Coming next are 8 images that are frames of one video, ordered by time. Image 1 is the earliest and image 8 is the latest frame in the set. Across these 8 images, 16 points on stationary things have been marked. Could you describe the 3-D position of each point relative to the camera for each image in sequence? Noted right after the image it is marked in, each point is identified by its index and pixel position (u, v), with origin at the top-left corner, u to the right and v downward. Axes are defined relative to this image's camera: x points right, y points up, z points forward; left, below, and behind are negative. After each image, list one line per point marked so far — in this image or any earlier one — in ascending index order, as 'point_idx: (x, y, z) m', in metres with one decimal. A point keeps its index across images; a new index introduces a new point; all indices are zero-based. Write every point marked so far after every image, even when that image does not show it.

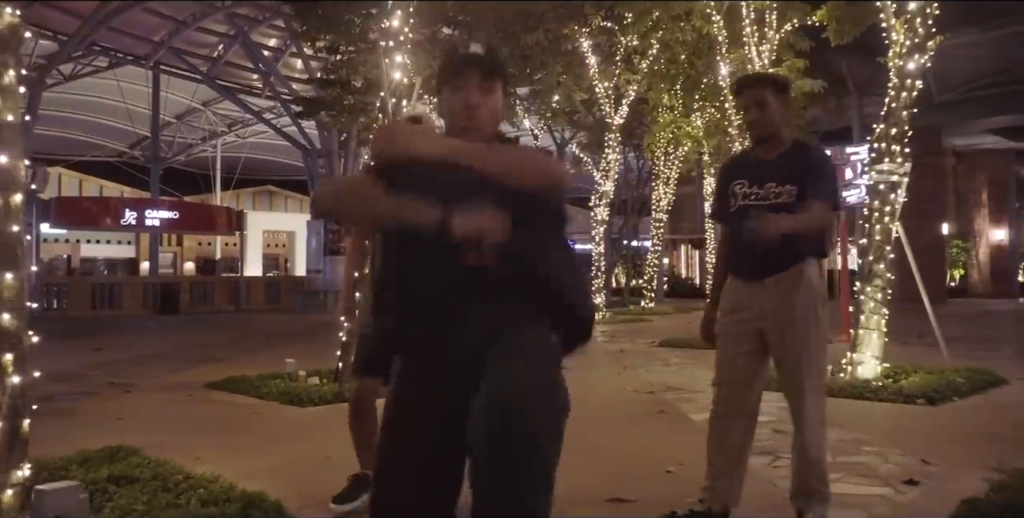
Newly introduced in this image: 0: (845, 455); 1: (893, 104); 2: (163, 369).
0: (+2.2, -1.3, +5.7) m
1: (+4.3, +1.7, +9.7) m
2: (-4.8, -1.5, +11.9) m
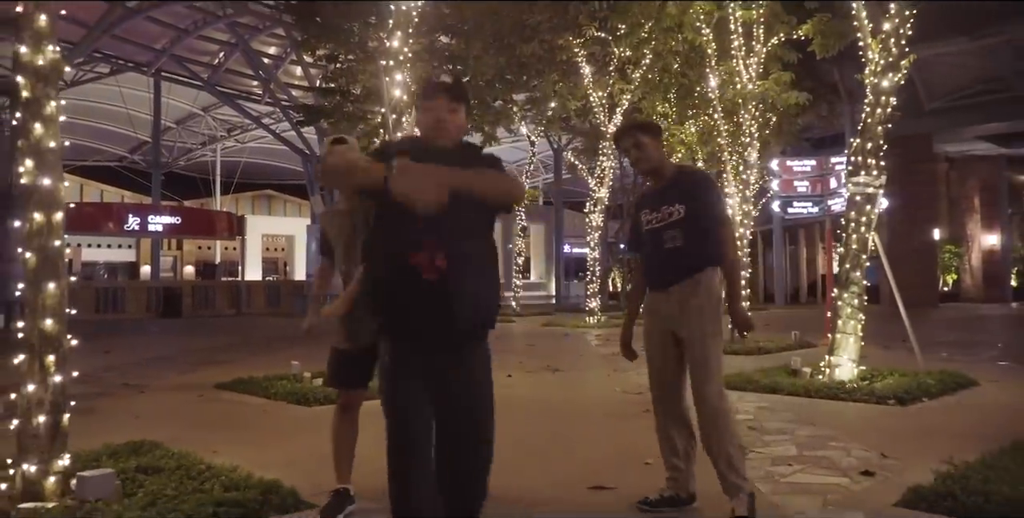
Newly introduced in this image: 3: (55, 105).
0: (+2.2, -1.4, +6.2) m
1: (+4.2, +1.6, +10.2) m
2: (-4.9, -1.6, +12.4) m
3: (-2.7, +0.9, +5.0) m
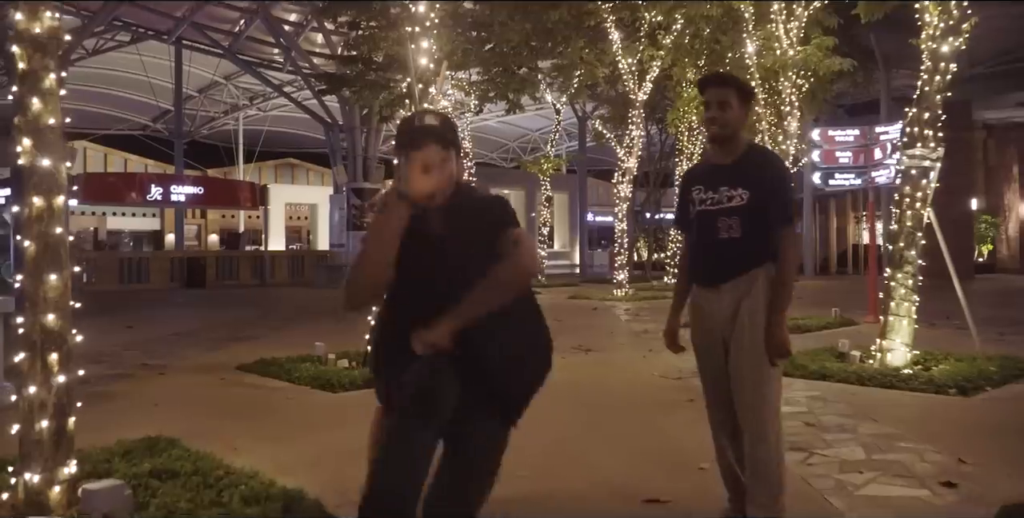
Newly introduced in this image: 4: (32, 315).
0: (+2.4, -1.3, +5.7) m
1: (+4.6, +1.9, +9.5) m
2: (-4.5, -1.3, +12.0) m
3: (-2.4, +0.9, +4.5) m
4: (-2.5, -0.3, +4.4) m
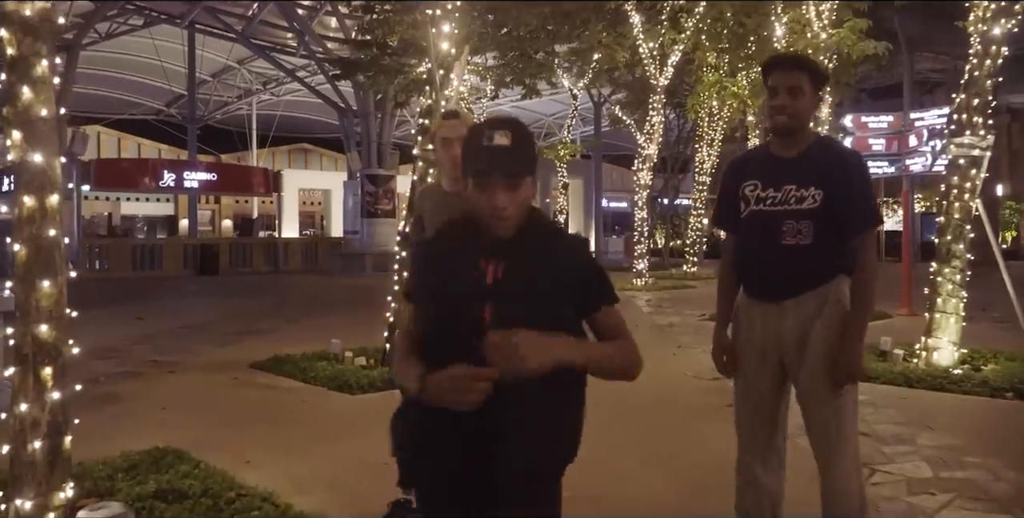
0: (+2.6, -1.3, +5.2) m
1: (+4.9, +1.9, +9.0) m
2: (-4.2, -1.2, +11.7) m
3: (-2.2, +0.9, +4.1) m
4: (-2.3, -0.3, +4.0) m
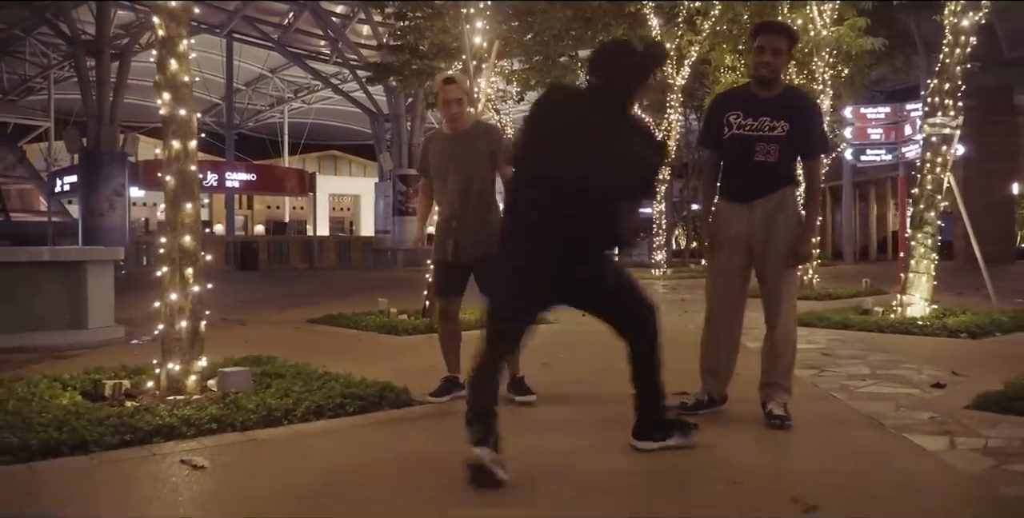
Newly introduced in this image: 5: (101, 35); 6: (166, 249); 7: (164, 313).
0: (+2.8, -0.8, +6.5) m
1: (+5.2, +2.4, +10.2) m
2: (-3.8, -0.8, +13.1) m
3: (-2.1, +1.4, +5.5) m
4: (-2.1, +0.1, +5.4) m
5: (-9.3, +5.1, +19.5) m
6: (-2.2, +0.1, +5.4) m
7: (-2.2, -0.3, +5.4) m
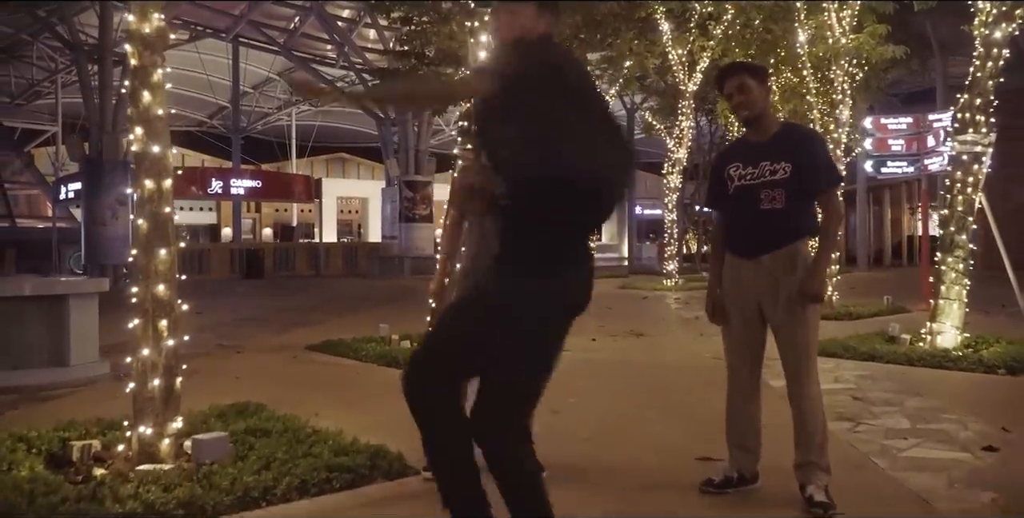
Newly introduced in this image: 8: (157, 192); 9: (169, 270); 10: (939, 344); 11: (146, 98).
0: (+2.9, -1.1, +6.0) m
1: (+5.2, +2.1, +9.6) m
2: (-3.7, -1.1, +12.7) m
3: (-2.1, +1.1, +5.0) m
4: (-2.1, -0.2, +4.9) m
5: (-9.1, +4.8, +19.0) m
6: (-2.2, -0.2, +5.0) m
7: (-2.2, -0.6, +4.9) m
8: (-2.1, +0.4, +5.0) m
9: (-2.0, -0.1, +5.0) m
10: (+4.8, -1.0, +9.6) m
11: (-2.1, +0.9, +5.0) m
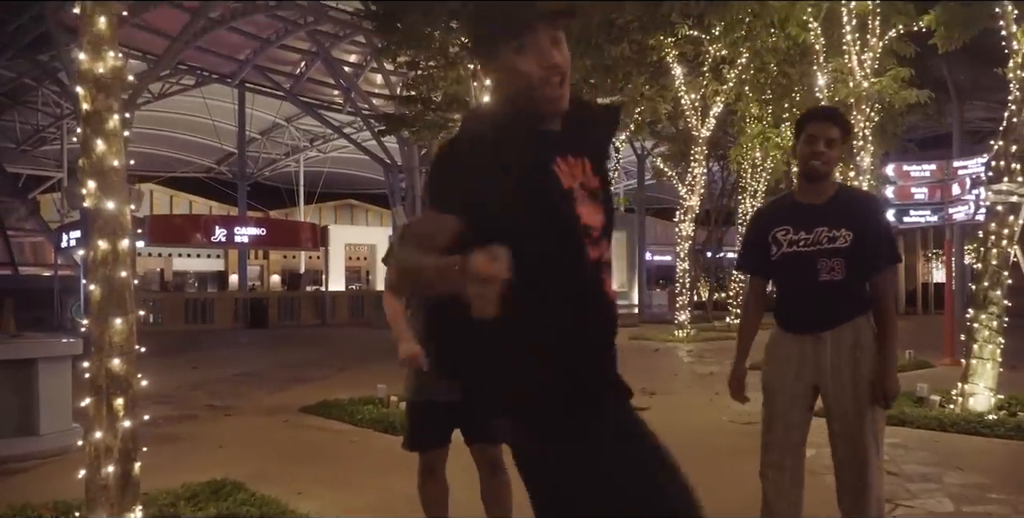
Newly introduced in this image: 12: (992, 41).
0: (+2.9, -1.5, +5.4) m
1: (+5.3, +1.5, +9.1) m
2: (-3.6, -1.8, +12.1) m
3: (-2.1, +0.7, +4.6) m
4: (-2.1, -0.5, +4.4) m
5: (-9.0, +3.7, +18.9) m
6: (-2.2, -0.6, +4.5) m
7: (-2.2, -1.0, +4.4) m
8: (-2.1, 0.0, +4.5) m
9: (-2.0, -0.4, +4.5) m
10: (+4.8, -1.5, +9.0) m
11: (-2.1, +0.6, +4.5) m
12: (+7.0, +3.2, +12.5) m
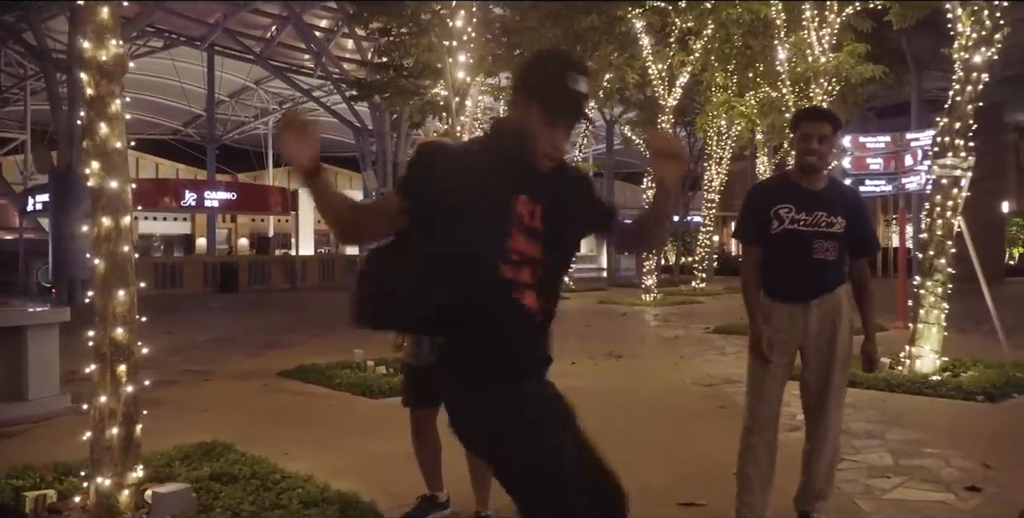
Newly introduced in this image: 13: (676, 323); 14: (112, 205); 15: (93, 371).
0: (+2.7, -1.4, +5.8) m
1: (+5.0, +1.8, +9.6) m
2: (-4.0, -1.4, +12.4) m
3: (-2.2, +0.9, +4.8) m
4: (-2.2, -0.4, +4.7) m
5: (-9.6, +4.4, +18.7) m
6: (-2.3, -0.5, +4.7) m
7: (-2.3, -0.9, +4.7) m
8: (-2.2, +0.2, +4.8) m
9: (-2.1, -0.3, +4.8) m
10: (+4.5, -1.2, +9.6) m
11: (-2.3, +0.7, +4.8) m
12: (+6.6, +3.7, +13.0) m
13: (+3.3, -1.3, +17.5) m
14: (-2.2, +0.3, +4.8) m
15: (-2.3, -0.6, +4.7) m
